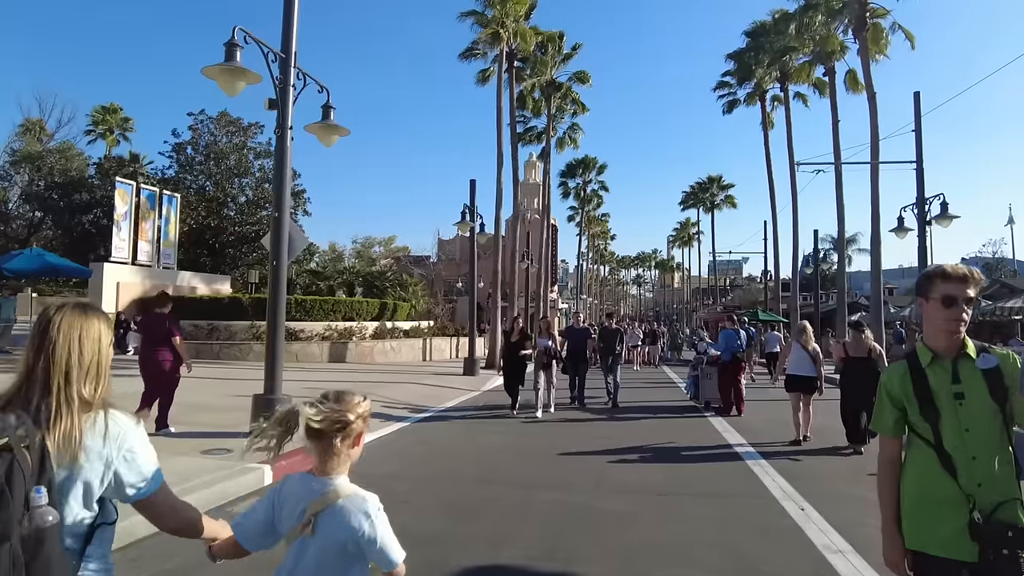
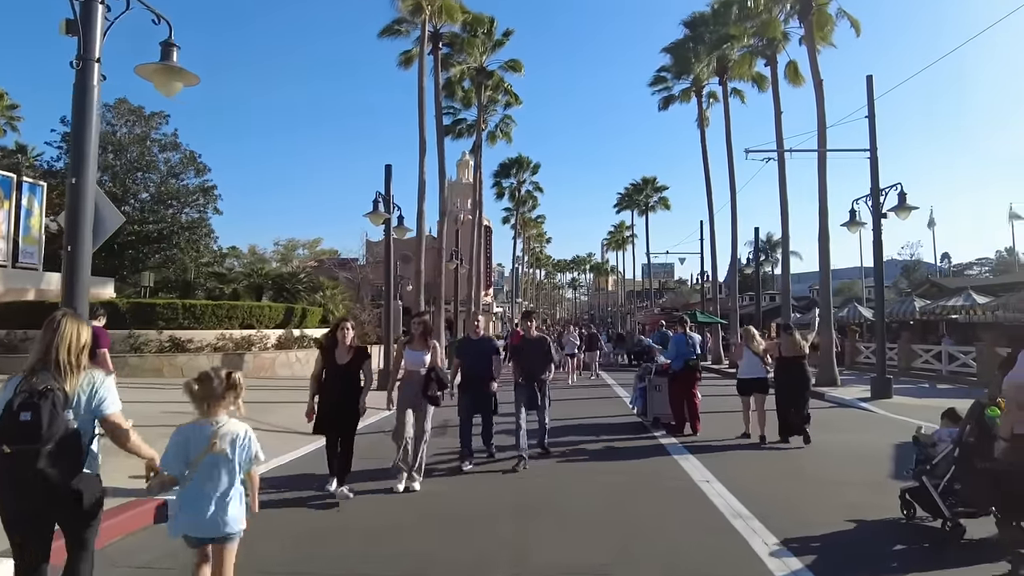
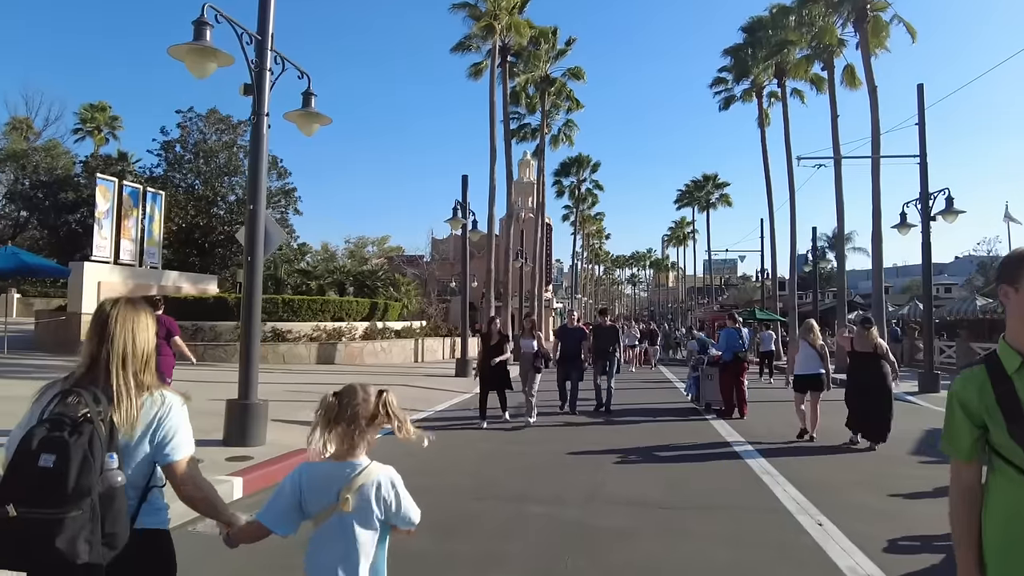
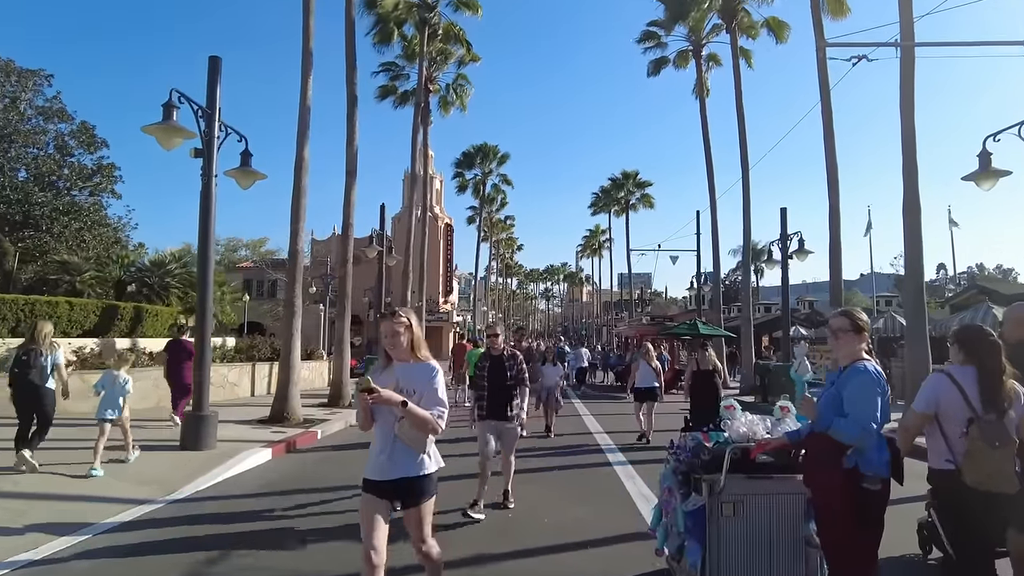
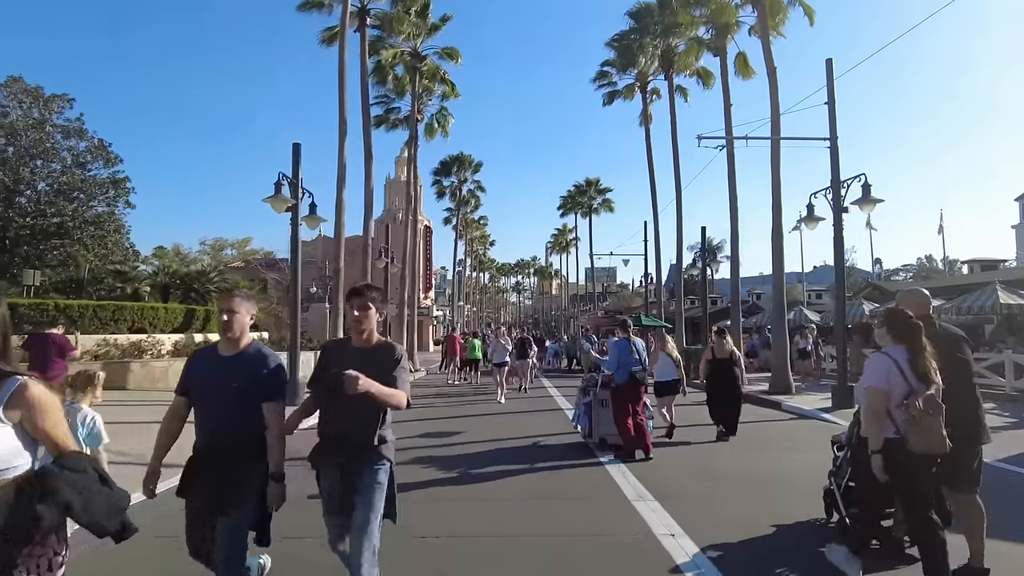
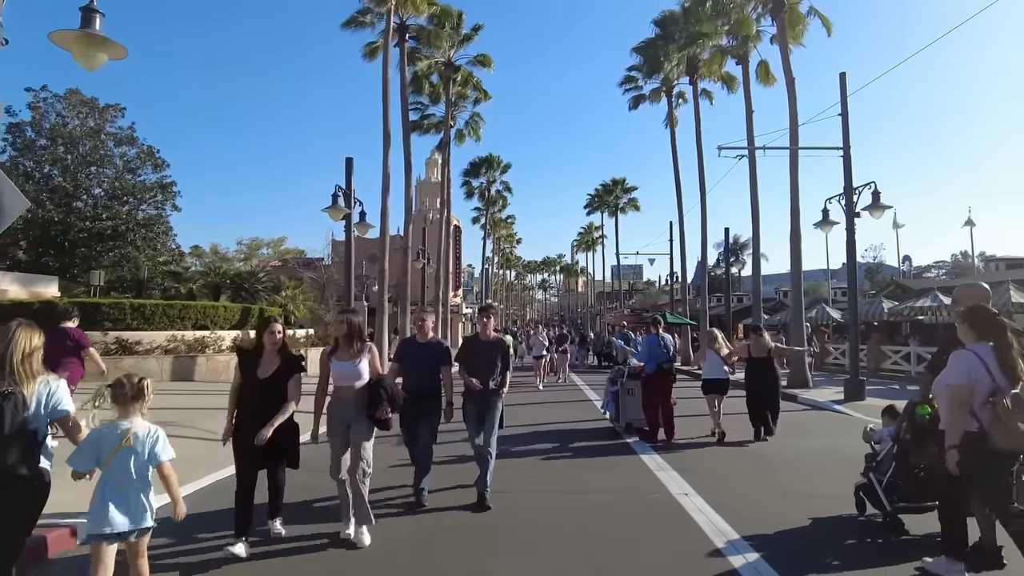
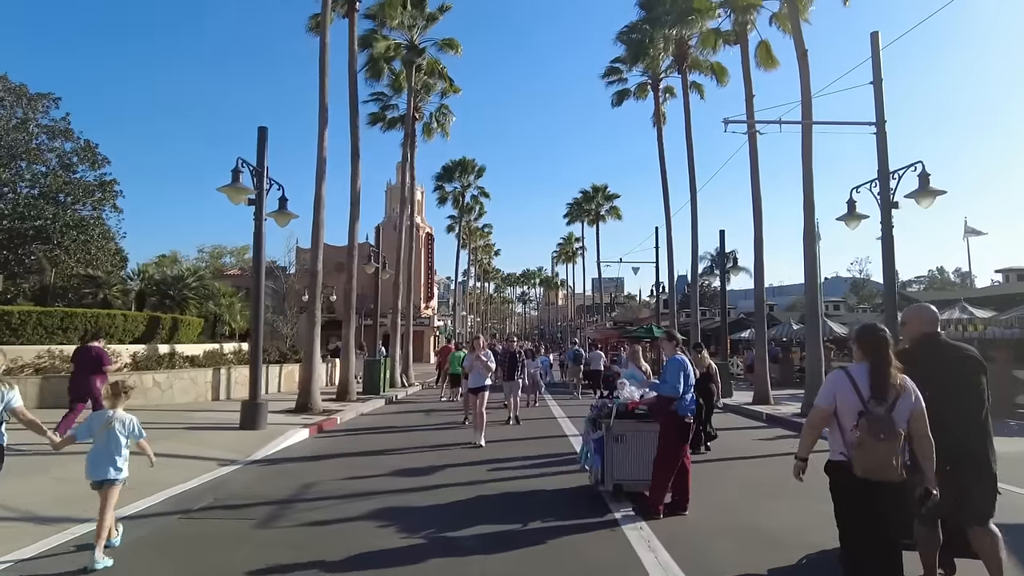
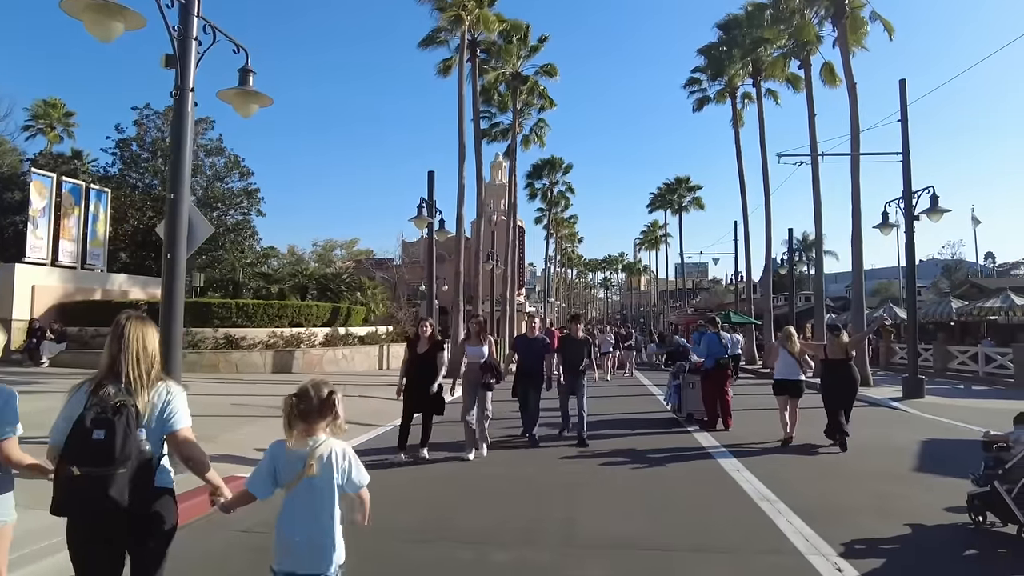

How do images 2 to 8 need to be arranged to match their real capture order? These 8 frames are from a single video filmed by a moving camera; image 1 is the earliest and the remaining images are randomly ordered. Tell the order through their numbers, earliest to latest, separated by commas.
3, 8, 2, 6, 5, 7, 4
